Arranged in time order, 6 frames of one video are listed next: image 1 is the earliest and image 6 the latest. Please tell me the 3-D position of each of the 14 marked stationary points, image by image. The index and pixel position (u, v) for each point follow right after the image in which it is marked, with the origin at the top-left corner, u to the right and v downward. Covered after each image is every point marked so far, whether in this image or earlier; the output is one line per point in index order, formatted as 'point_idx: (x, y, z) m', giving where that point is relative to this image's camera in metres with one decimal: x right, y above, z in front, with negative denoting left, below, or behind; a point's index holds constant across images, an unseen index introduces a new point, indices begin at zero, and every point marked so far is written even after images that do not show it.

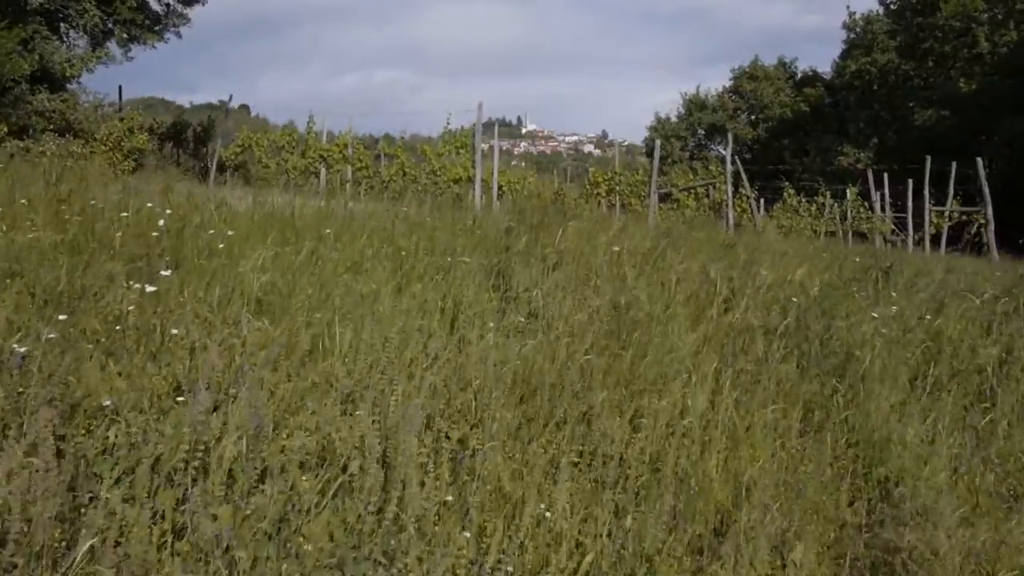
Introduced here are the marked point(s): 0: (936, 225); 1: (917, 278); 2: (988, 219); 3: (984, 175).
0: (+6.3, +0.9, +14.3) m
1: (+4.1, 0.0, +9.5) m
2: (+6.7, +1.0, +13.6) m
3: (+6.7, +1.6, +13.7) m
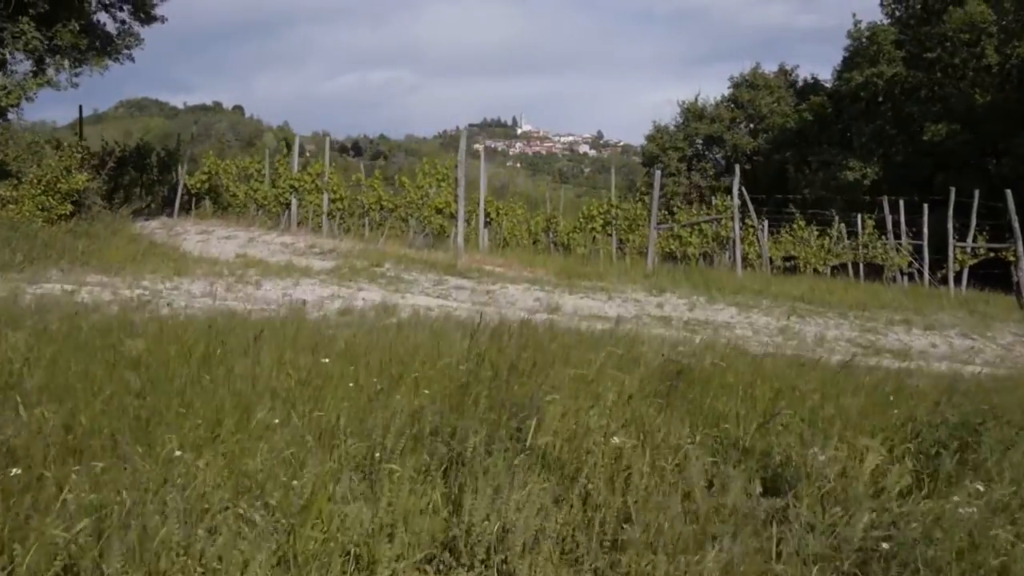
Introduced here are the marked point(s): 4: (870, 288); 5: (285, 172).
0: (+6.1, +0.4, +13.2) m
1: (+4.0, -0.6, +8.3) m
2: (+6.5, +0.4, +12.5) m
3: (+6.5, +1.0, +12.5) m
4: (+4.6, -0.1, +12.6) m
5: (-3.3, +1.7, +14.1) m
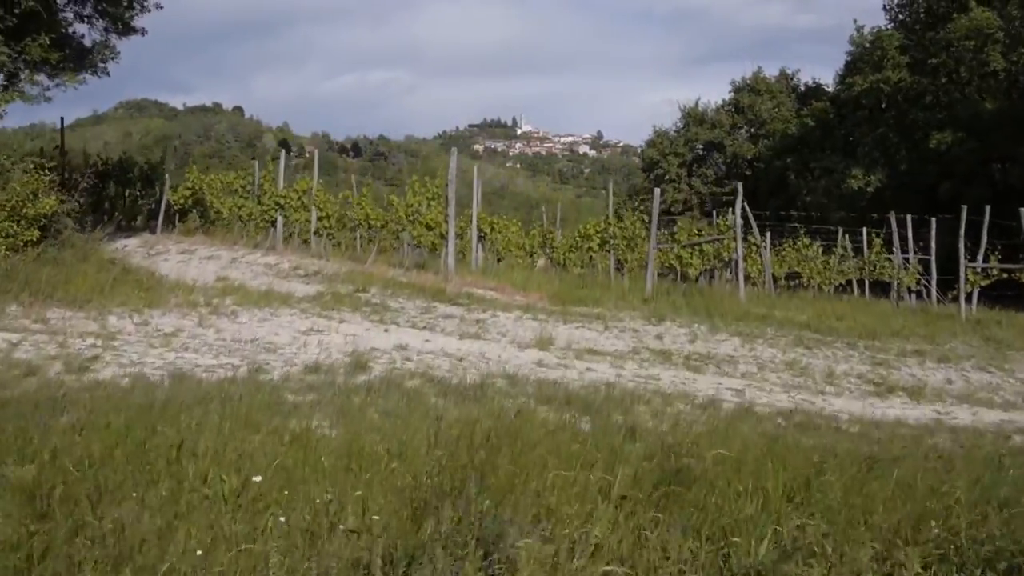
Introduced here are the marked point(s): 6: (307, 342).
0: (+6.0, +0.1, +12.6) m
1: (+3.9, -0.9, +7.8) m
2: (+6.5, +0.1, +12.0) m
3: (+6.4, +0.8, +12.0) m
4: (+4.6, -0.3, +12.1) m
5: (-3.4, +1.4, +13.6) m
6: (-1.5, -0.4, +7.1) m
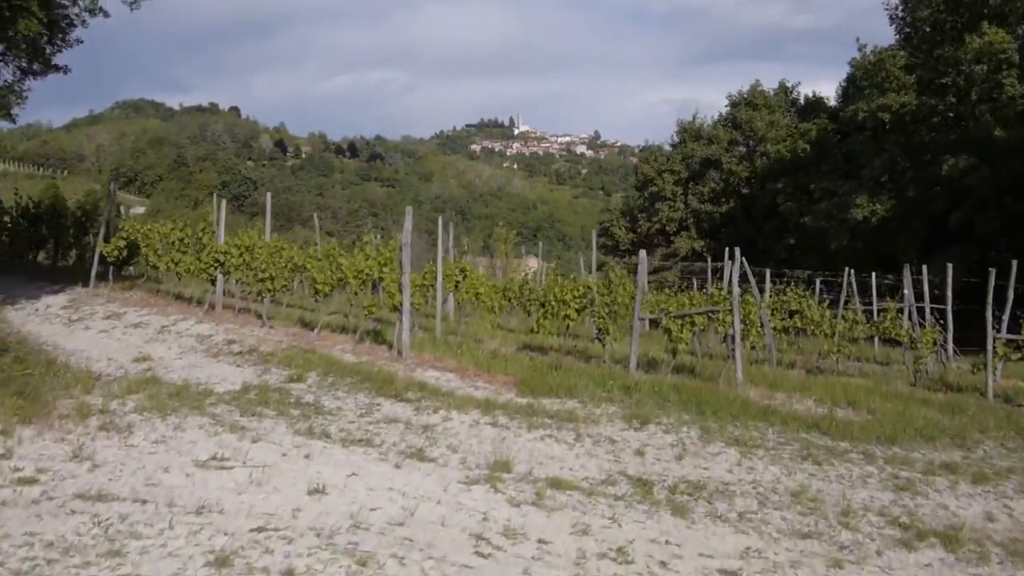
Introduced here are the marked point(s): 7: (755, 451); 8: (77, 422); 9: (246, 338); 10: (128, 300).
0: (+5.7, -0.7, +11.2) m
1: (+3.5, -1.7, +6.4) m
2: (+6.1, -0.7, +10.5) m
3: (+6.0, -0.1, +10.6) m
4: (+4.2, -1.2, +10.7) m
5: (-3.8, +0.6, +12.1) m
6: (-1.9, -1.3, +5.7) m
7: (+2.0, -1.3, +7.9) m
8: (-3.3, -1.0, +7.3) m
9: (-2.9, -0.5, +10.6) m
10: (-4.9, -0.1, +12.3) m
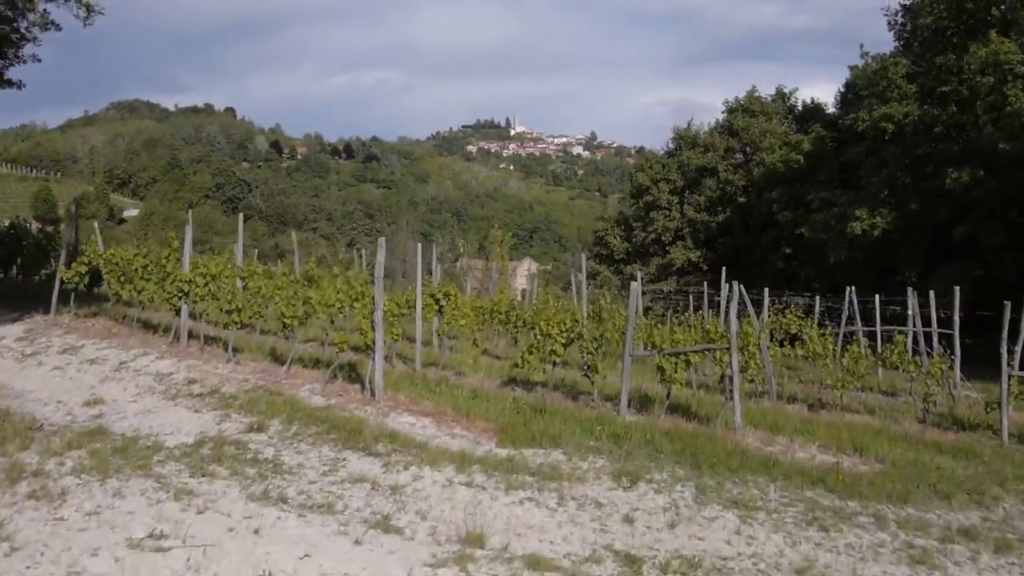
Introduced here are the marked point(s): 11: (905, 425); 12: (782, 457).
0: (+5.5, -1.1, +10.5) m
1: (+3.3, -2.0, +5.7) m
2: (+5.9, -1.1, +9.9) m
3: (+5.8, -0.4, +9.9) m
4: (+4.0, -1.5, +10.0) m
5: (-4.0, +0.2, +11.4) m
6: (-2.1, -1.6, +5.0) m
7: (+1.8, -1.7, +7.2) m
8: (-3.5, -1.4, +6.6) m
9: (-3.1, -0.9, +9.9) m
10: (-5.1, -0.5, +11.6) m
11: (+4.4, -1.5, +10.7) m
12: (+2.4, -1.5, +8.7) m
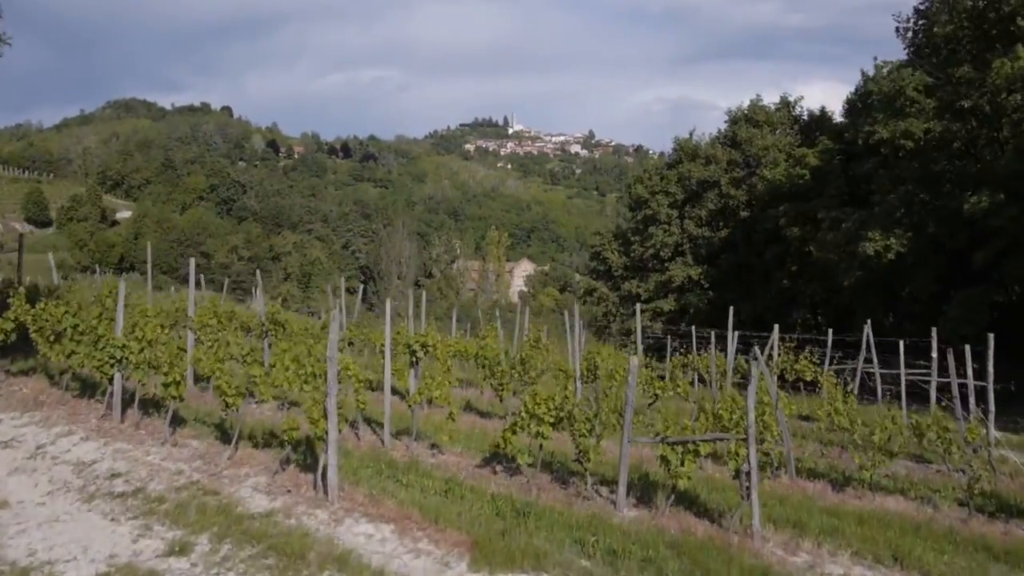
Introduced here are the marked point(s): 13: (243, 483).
0: (+5.3, -1.7, +9.1) m
1: (+3.2, -2.7, +4.3) m
2: (+5.7, -1.7, +8.4) m
3: (+5.7, -1.1, +8.5) m
4: (+3.8, -2.2, +8.6) m
5: (-4.2, -0.4, +10.0) m
6: (-2.2, -2.3, +3.6) m
7: (+1.6, -2.3, +5.8) m
8: (-3.6, -2.0, +5.2) m
9: (-3.3, -1.6, +8.5) m
10: (-5.3, -1.2, +10.2) m
11: (+4.2, -2.2, +9.3) m
12: (+2.2, -2.1, +7.3) m
13: (-2.3, -1.6, +8.2) m
